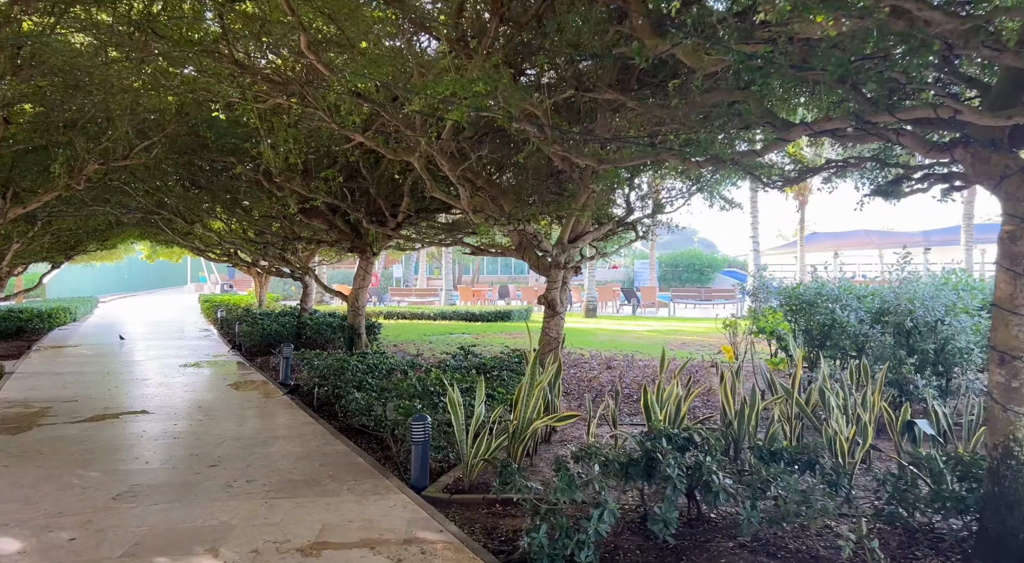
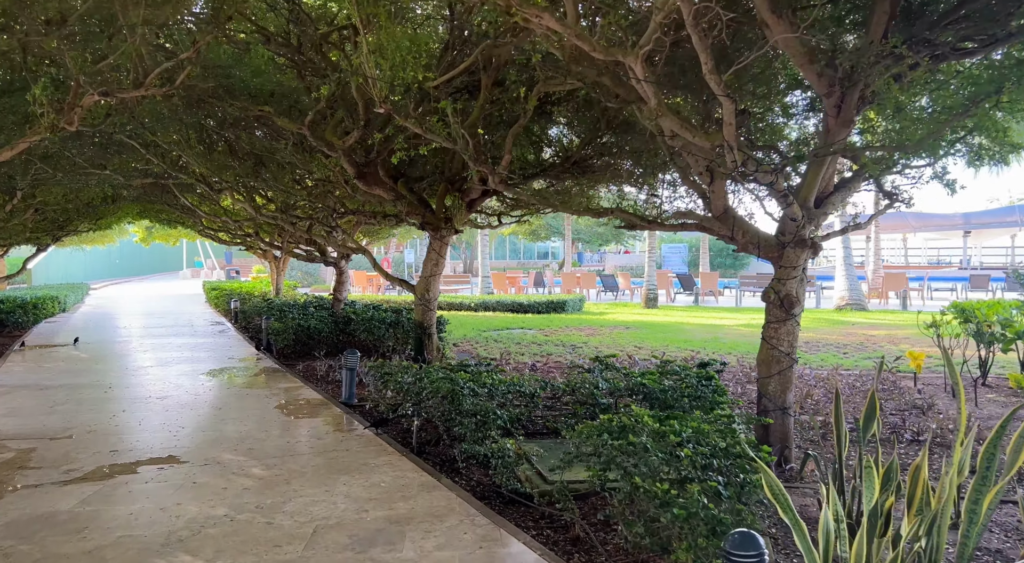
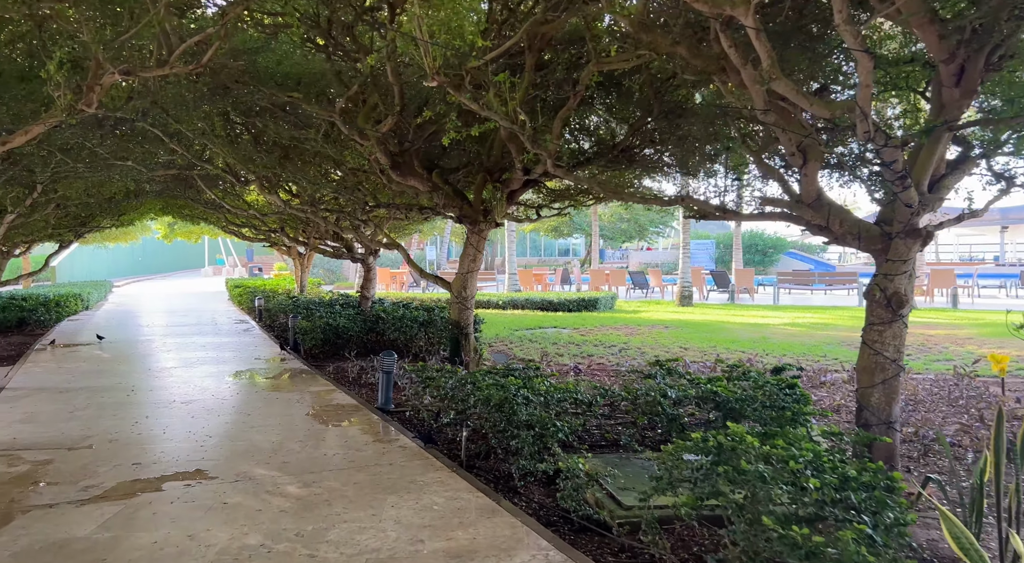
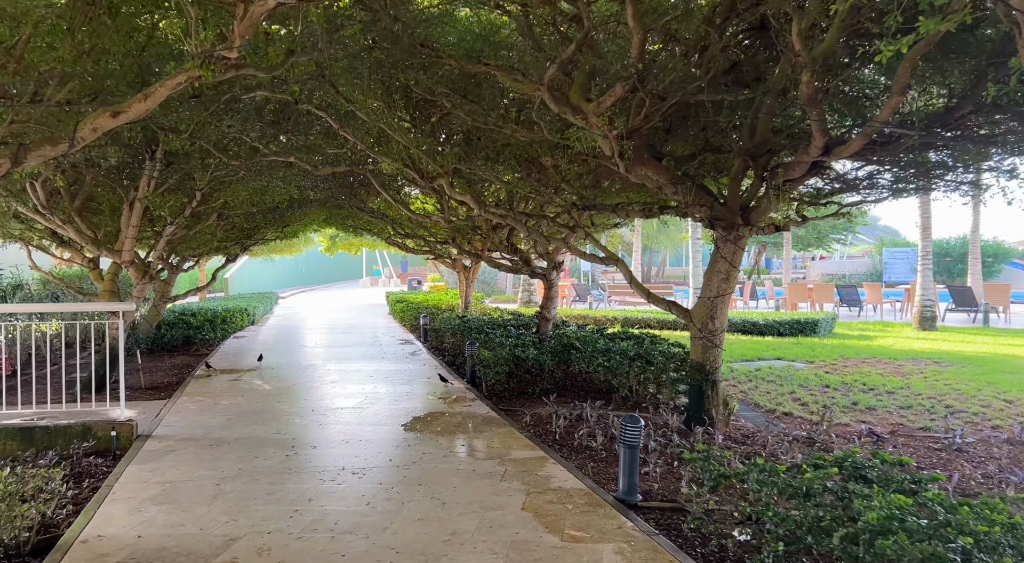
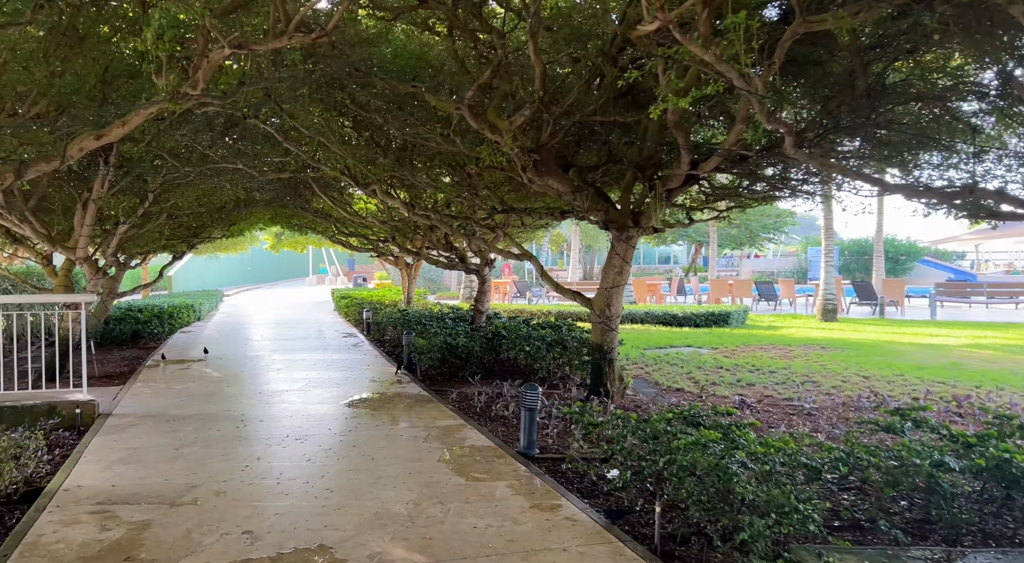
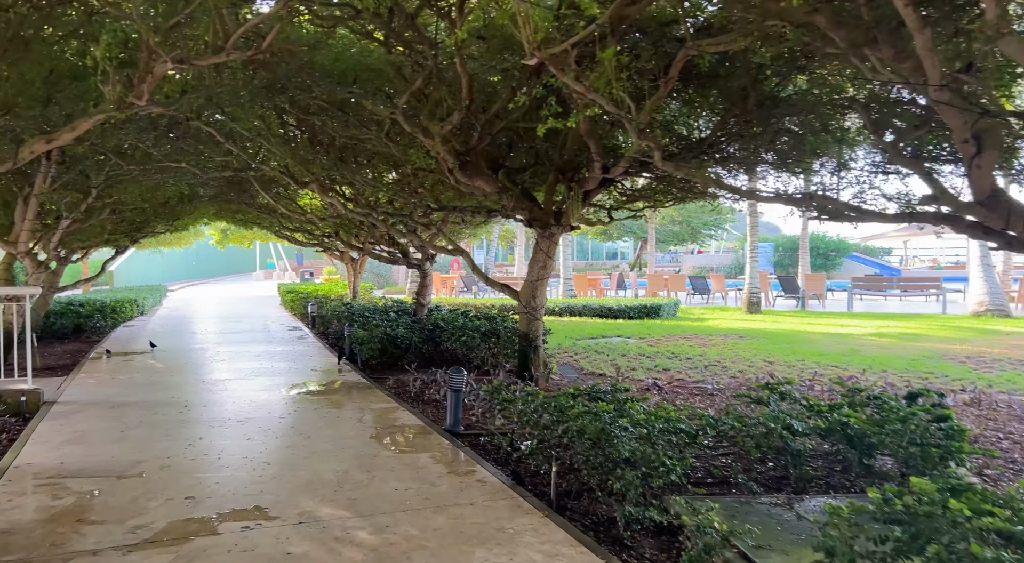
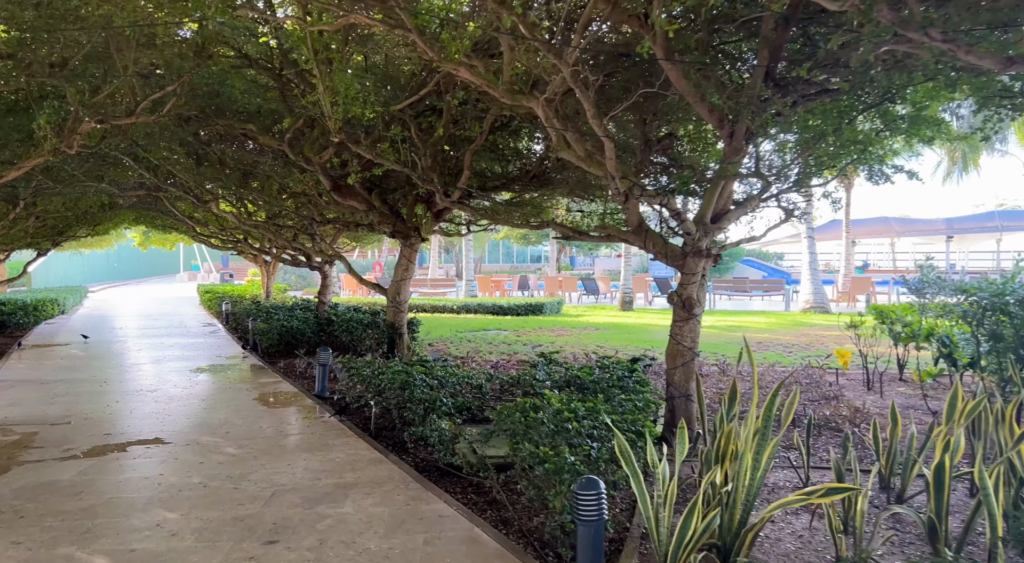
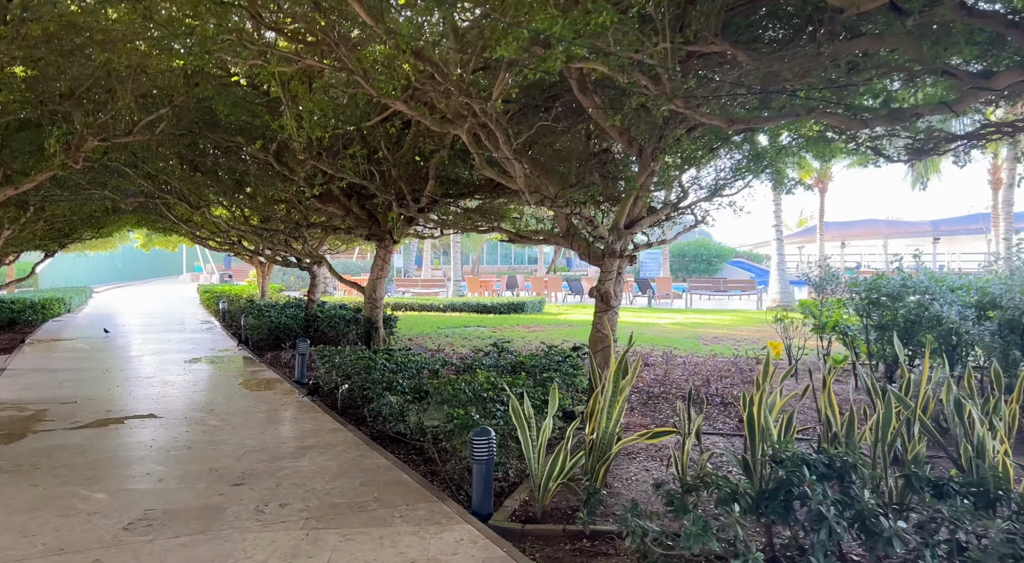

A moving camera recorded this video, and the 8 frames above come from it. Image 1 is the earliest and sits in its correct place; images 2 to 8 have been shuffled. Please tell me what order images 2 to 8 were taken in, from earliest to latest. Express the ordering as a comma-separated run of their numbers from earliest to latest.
8, 7, 2, 3, 6, 5, 4
